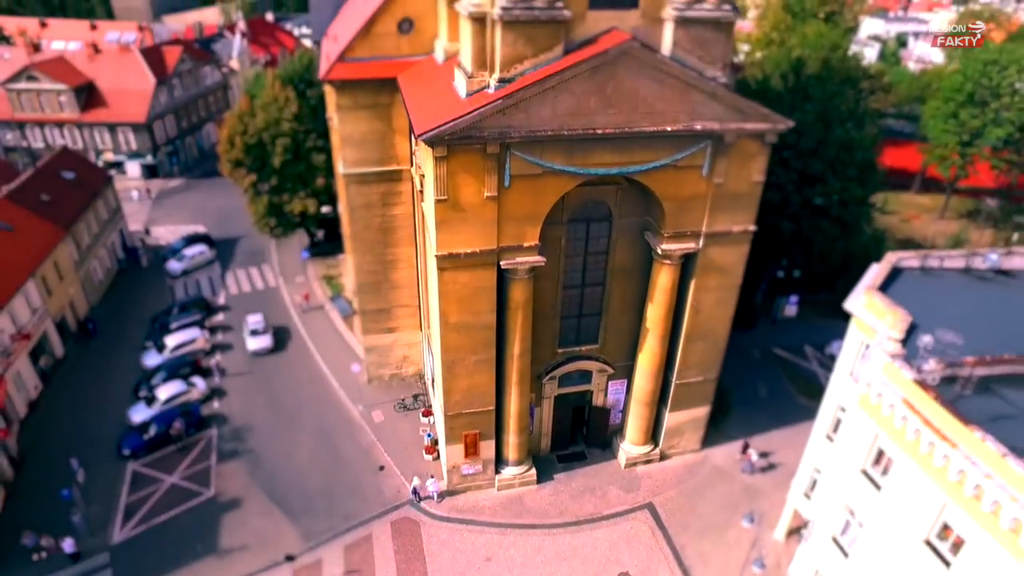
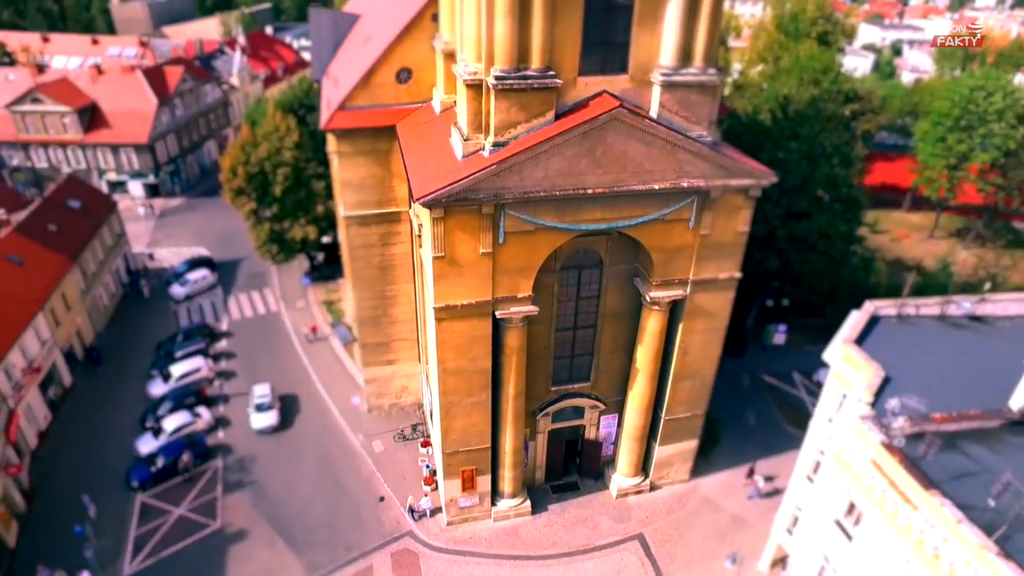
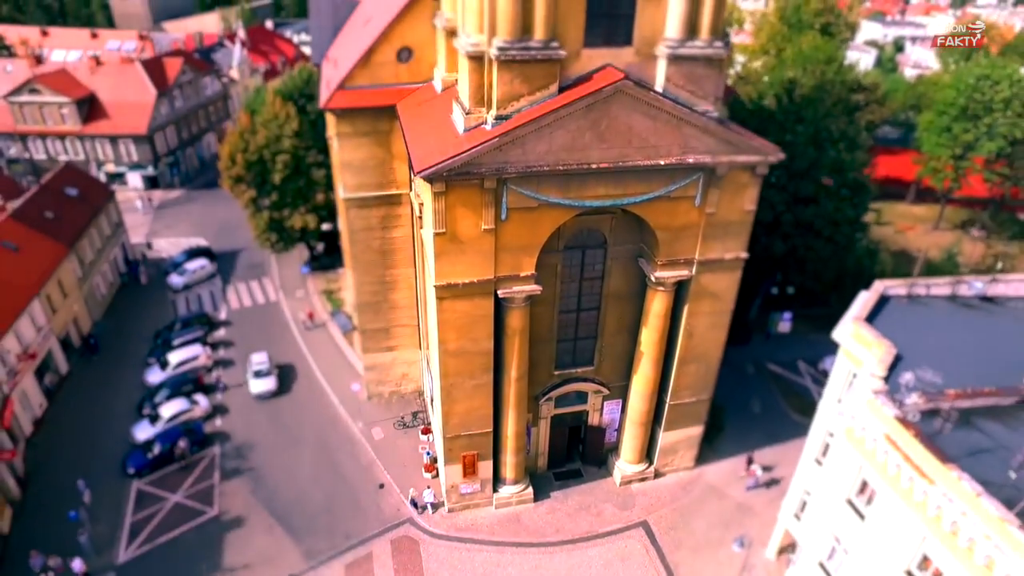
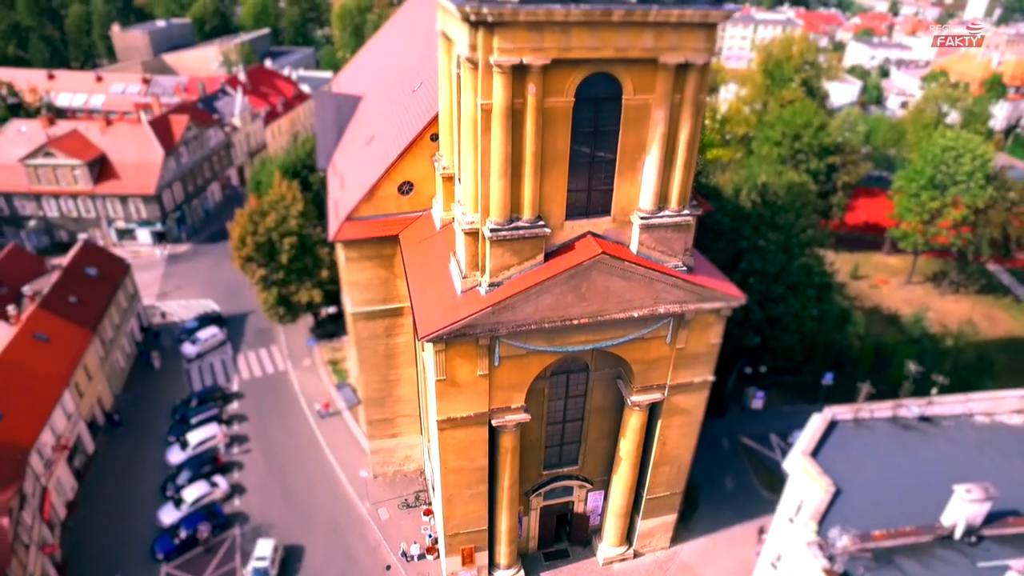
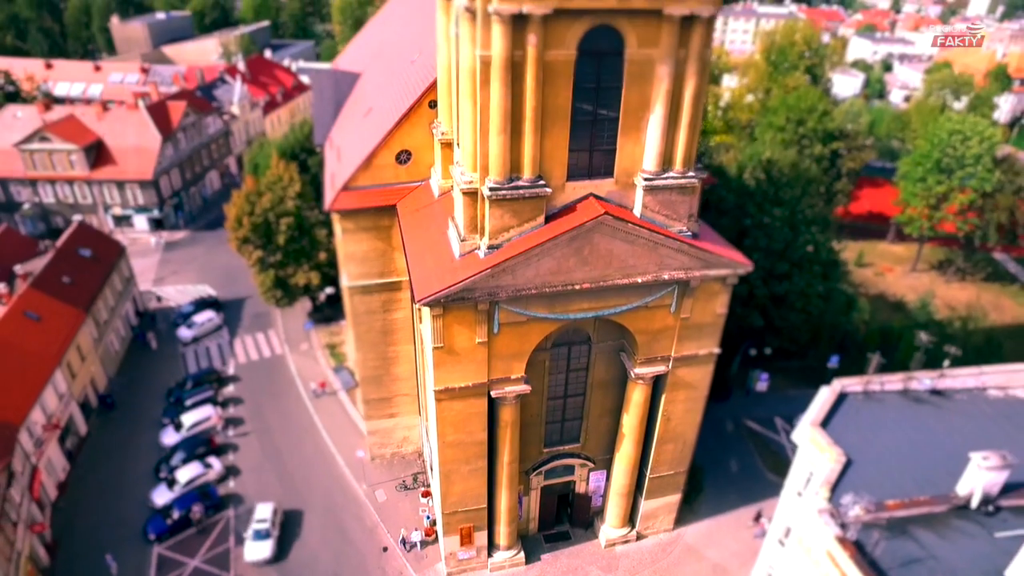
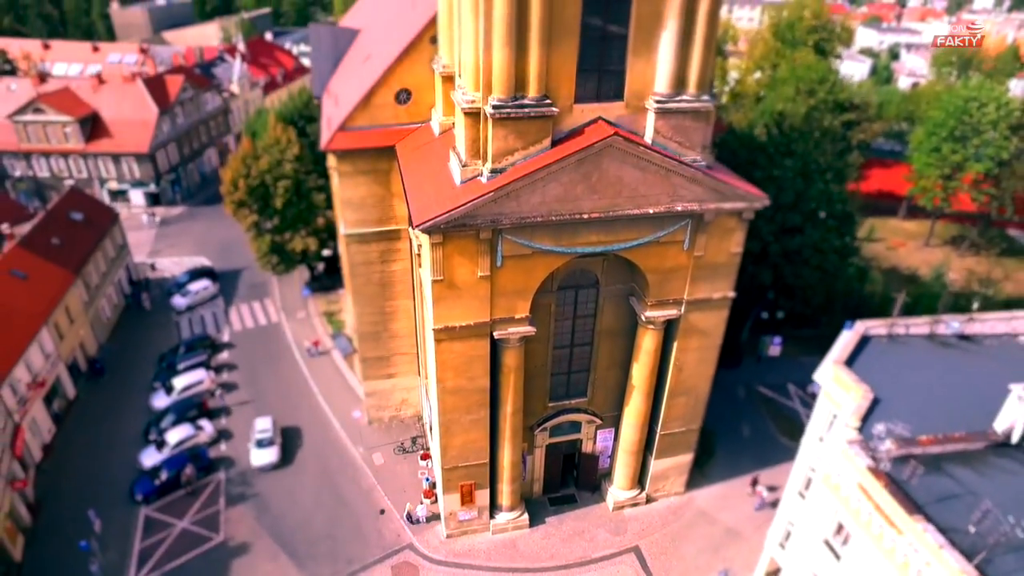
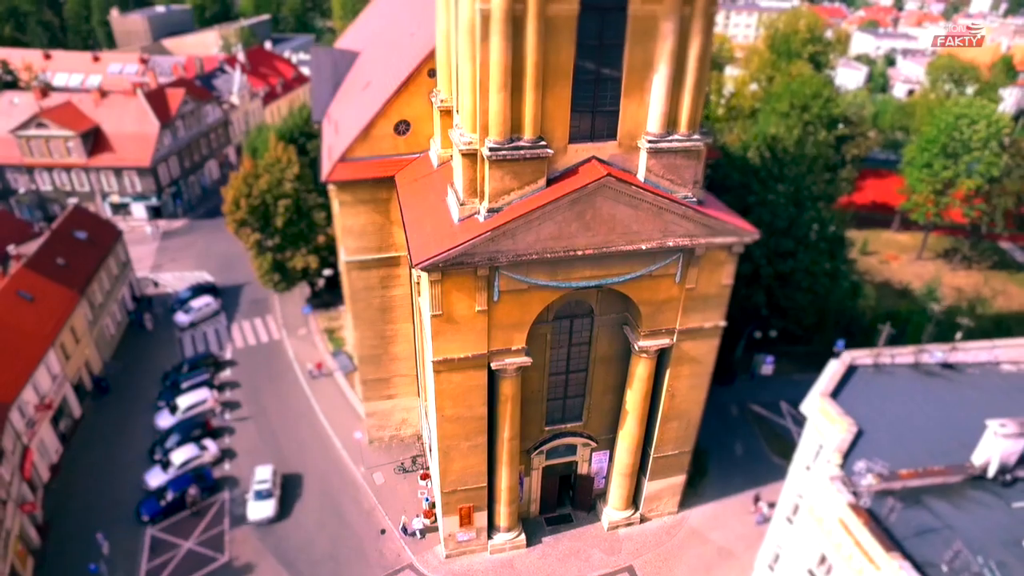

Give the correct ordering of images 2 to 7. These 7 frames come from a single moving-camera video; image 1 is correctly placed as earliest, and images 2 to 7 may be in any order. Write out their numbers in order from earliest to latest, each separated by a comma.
3, 2, 6, 7, 5, 4
